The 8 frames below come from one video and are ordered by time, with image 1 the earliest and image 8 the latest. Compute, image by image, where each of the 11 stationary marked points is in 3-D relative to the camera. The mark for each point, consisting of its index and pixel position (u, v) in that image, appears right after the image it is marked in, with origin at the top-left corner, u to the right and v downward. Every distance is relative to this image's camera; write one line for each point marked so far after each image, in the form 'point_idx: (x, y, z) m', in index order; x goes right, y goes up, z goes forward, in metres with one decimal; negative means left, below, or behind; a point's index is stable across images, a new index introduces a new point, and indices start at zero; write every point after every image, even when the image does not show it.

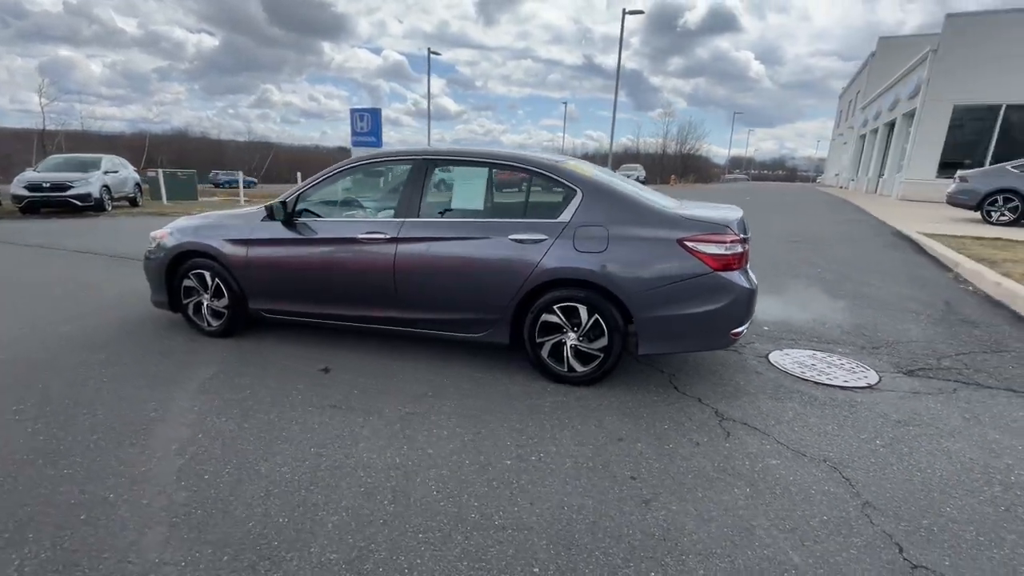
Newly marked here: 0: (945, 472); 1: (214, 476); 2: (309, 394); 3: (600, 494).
0: (+2.5, -1.0, +2.7) m
1: (-1.5, -1.0, +2.5) m
2: (-1.4, -0.8, +3.4) m
3: (+0.5, -1.1, +2.4) m
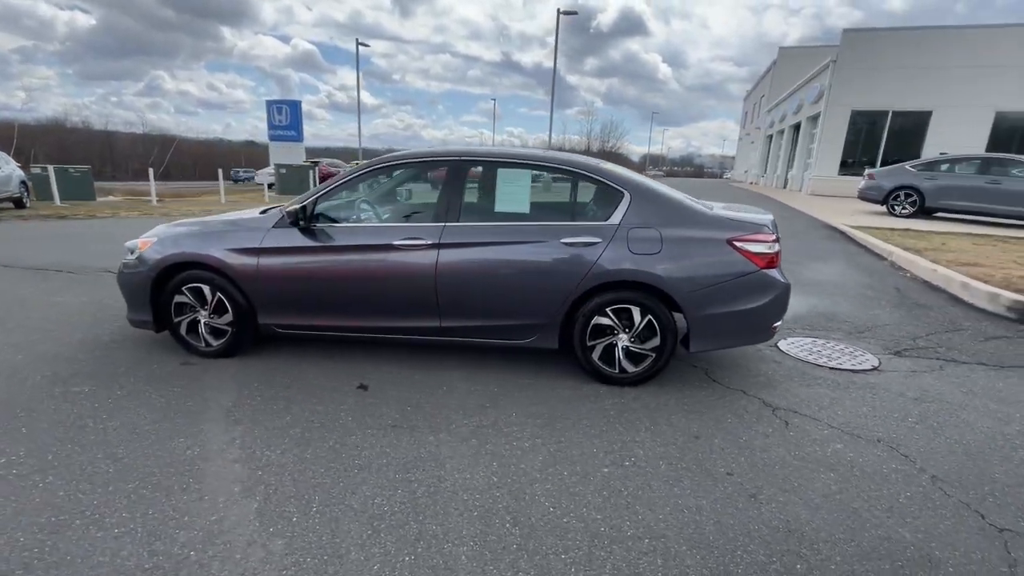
0: (+3.0, -1.0, +3.0) m
1: (-0.9, -1.1, +2.3) m
2: (-1.0, -0.8, +3.1) m
3: (+1.1, -1.1, +2.5) m
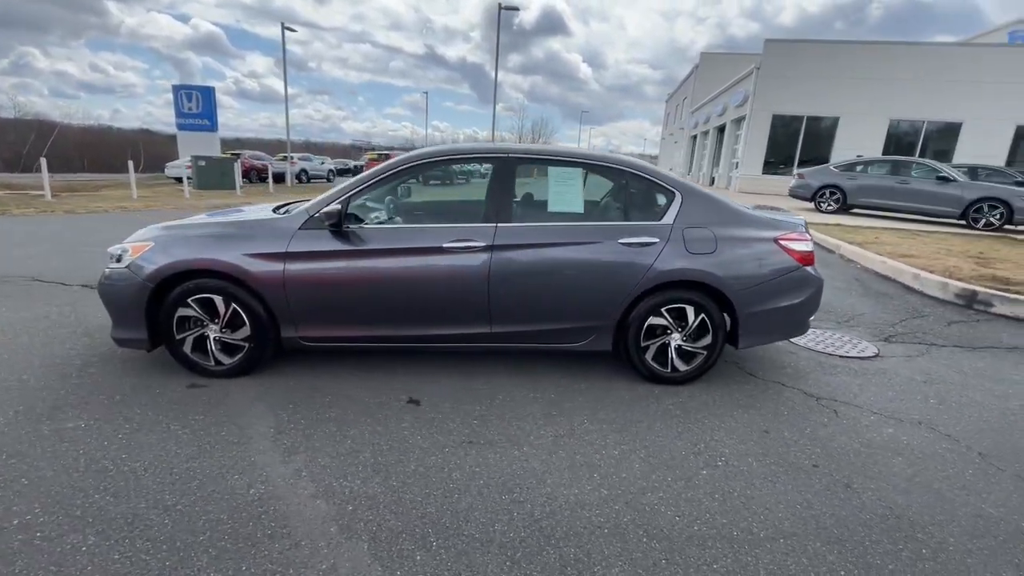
0: (+3.4, -0.9, +3.4) m
1: (-0.3, -1.1, +2.0) m
2: (-0.5, -0.9, +2.9) m
3: (+1.6, -1.1, +2.6) m
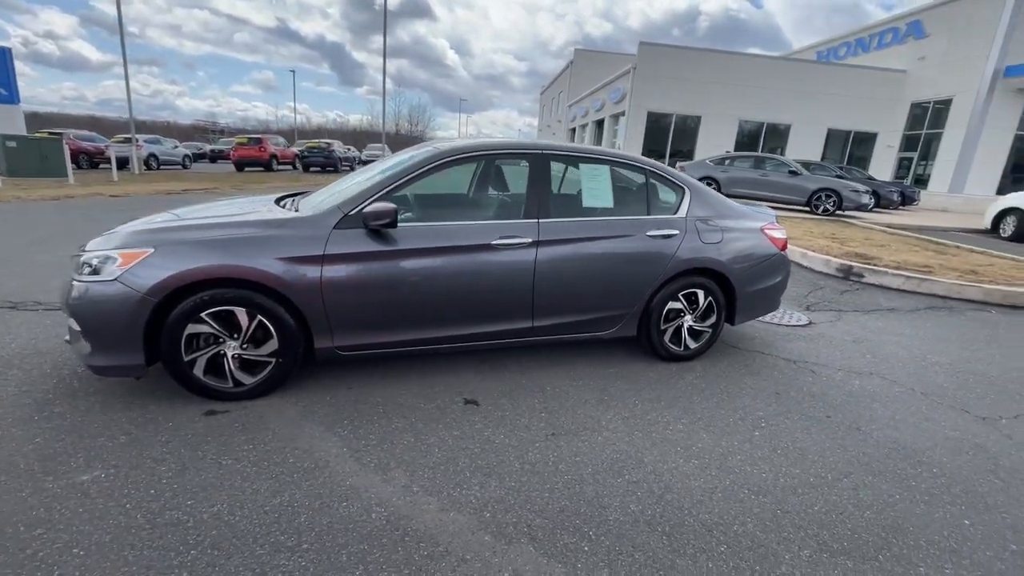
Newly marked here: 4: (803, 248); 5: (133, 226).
0: (+3.7, -0.7, +4.4) m
1: (+0.4, -1.1, +2.1) m
2: (0.0, -0.9, +2.9) m
3: (+2.1, -0.9, +3.1) m
4: (+5.1, +0.7, +8.4) m
5: (-2.5, +0.4, +3.1) m
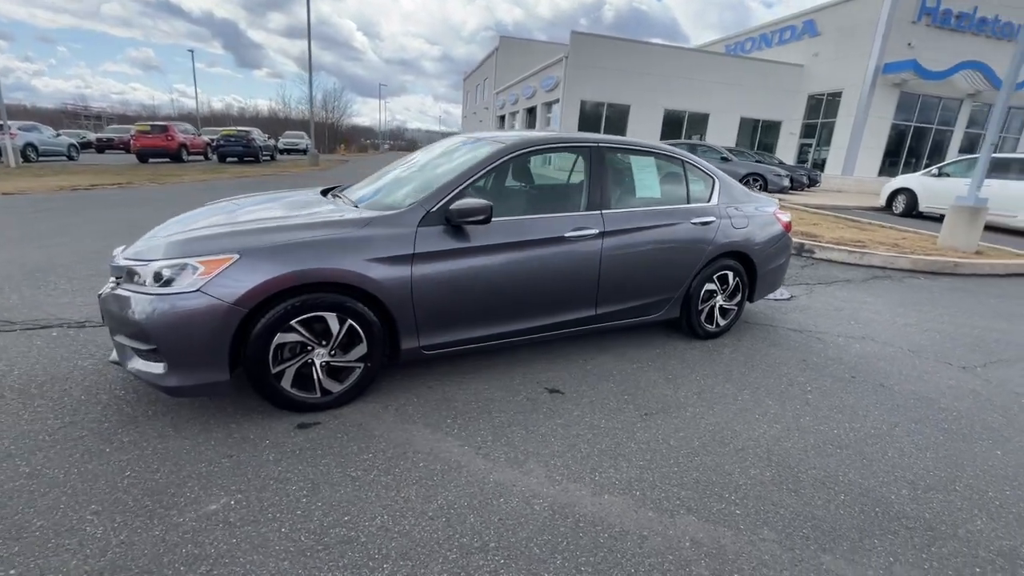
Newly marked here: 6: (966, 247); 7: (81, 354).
0: (+4.0, -0.4, +5.1) m
1: (+1.1, -1.1, +2.3) m
2: (+0.6, -0.8, +3.0) m
3: (+2.7, -0.8, +3.6) m
4: (+4.7, +1.1, +9.2) m
5: (-1.9, +0.3, +2.8) m
6: (+8.1, +0.7, +8.5) m
7: (-3.1, -0.5, +3.5) m
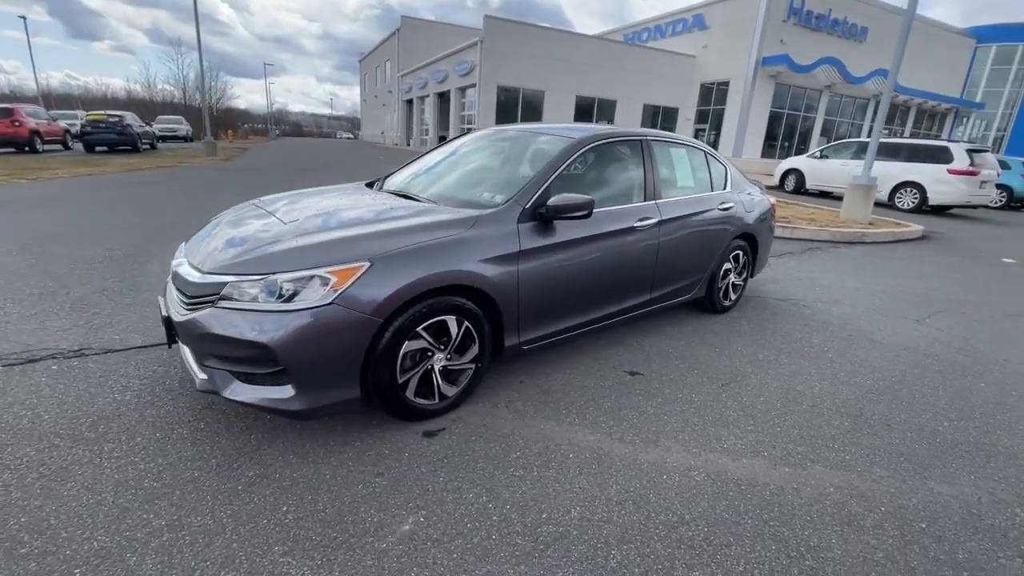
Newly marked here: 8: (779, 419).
0: (+4.1, 0.0, +5.9) m
1: (+1.9, -0.9, +2.7) m
2: (+1.3, -0.7, +3.3) m
3: (+3.2, -0.5, +4.3) m
4: (+3.9, +1.7, +10.1) m
5: (-1.3, +0.3, +2.6) m
6: (+7.4, +1.5, +10.1) m
7: (-2.5, -0.6, +3.0) m
8: (+1.7, -0.8, +3.0) m
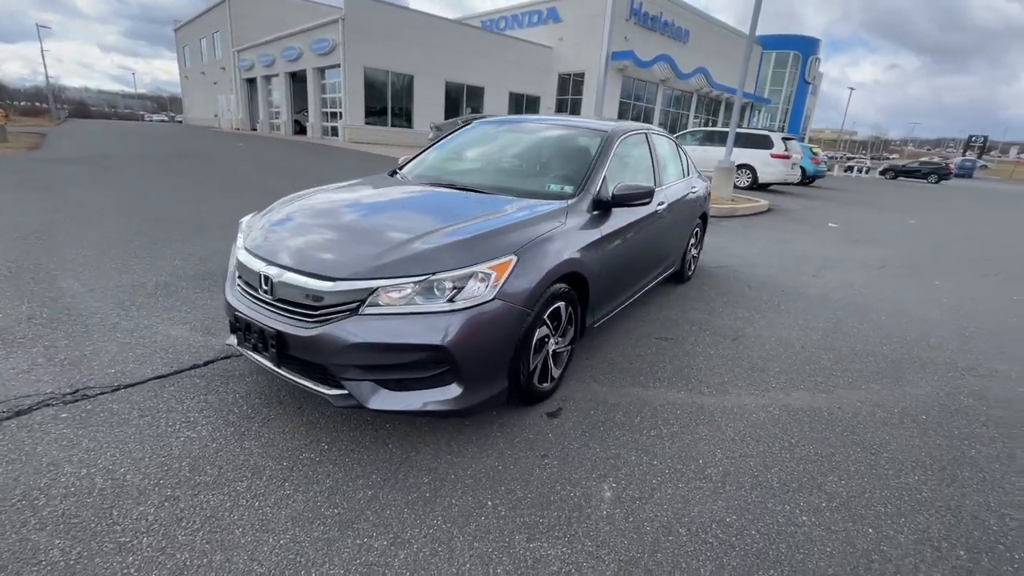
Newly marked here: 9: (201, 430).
0: (+3.6, +0.5, +7.2) m
1: (+2.5, -0.7, +3.6) m
2: (+1.7, -0.5, +3.9) m
3: (+3.2, -0.1, +5.4) m
4: (+2.1, +2.2, +11.1) m
5: (-0.6, +0.3, +2.5) m
6: (+5.4, +2.3, +12.0) m
7: (-1.8, -0.7, +2.5) m
8: (+2.2, -0.6, +3.8) m
9: (-1.6, -0.7, +2.5) m
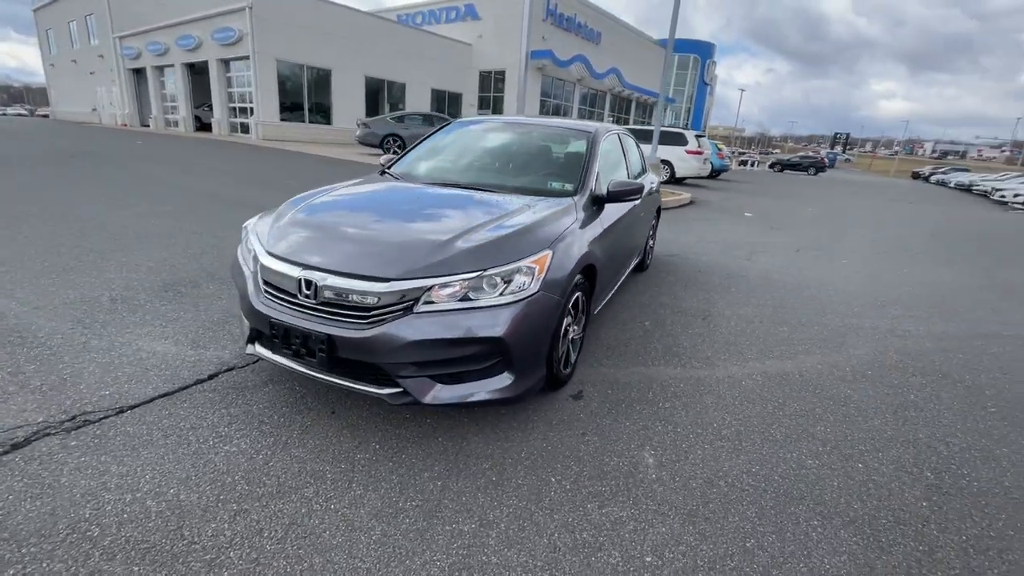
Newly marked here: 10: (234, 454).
0: (+3.0, +0.7, +7.9) m
1: (+2.5, -0.5, +4.1) m
2: (+1.7, -0.3, +4.4) m
3: (+2.9, +0.1, +6.0) m
4: (+0.7, +2.4, +11.5) m
5: (-0.4, +0.3, +2.5) m
6: (+3.8, +2.7, +12.9) m
7: (-1.6, -0.8, +2.4) m
8: (+2.2, -0.4, +4.3) m
9: (-1.4, -0.8, +2.4) m
10: (-1.4, -0.8, +2.3) m
